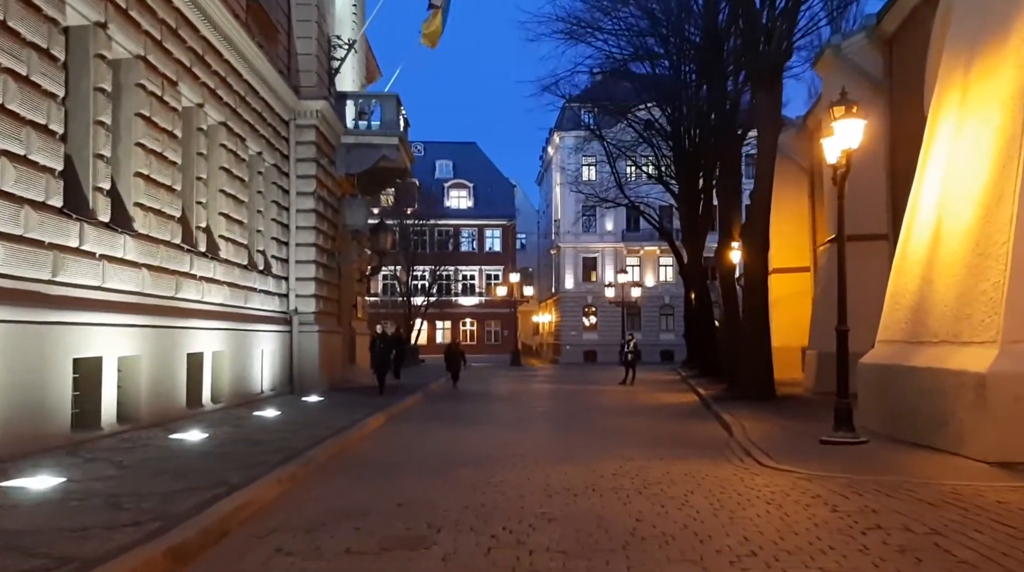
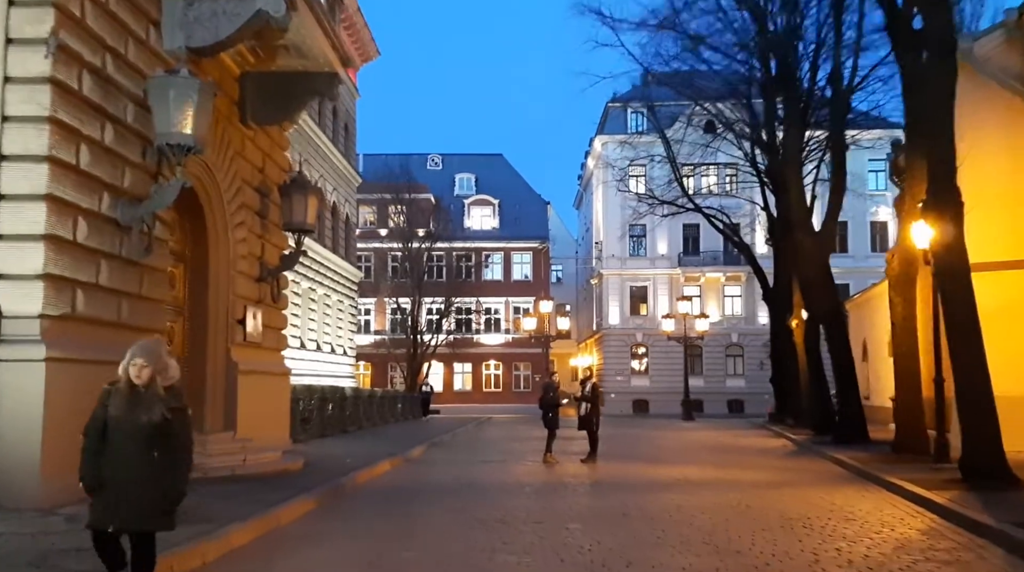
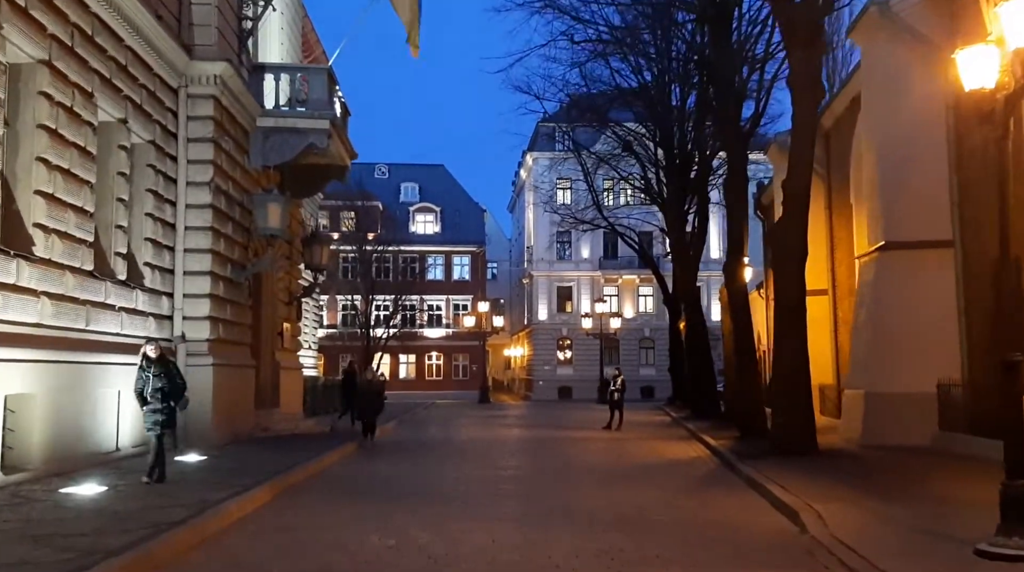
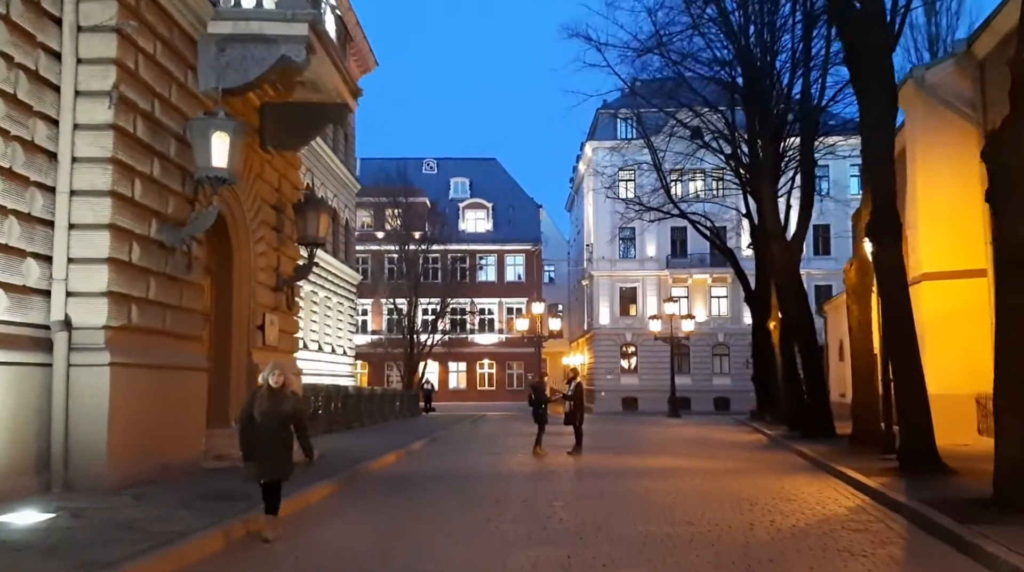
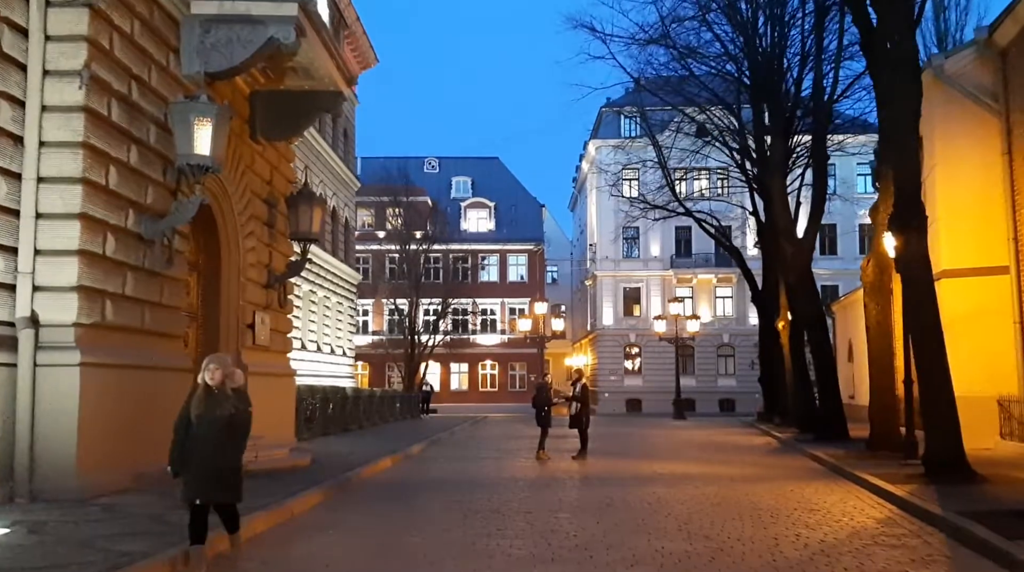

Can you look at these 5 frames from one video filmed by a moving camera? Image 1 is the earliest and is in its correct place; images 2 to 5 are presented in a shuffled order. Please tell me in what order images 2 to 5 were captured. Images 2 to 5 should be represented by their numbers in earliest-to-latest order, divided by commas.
3, 4, 5, 2
